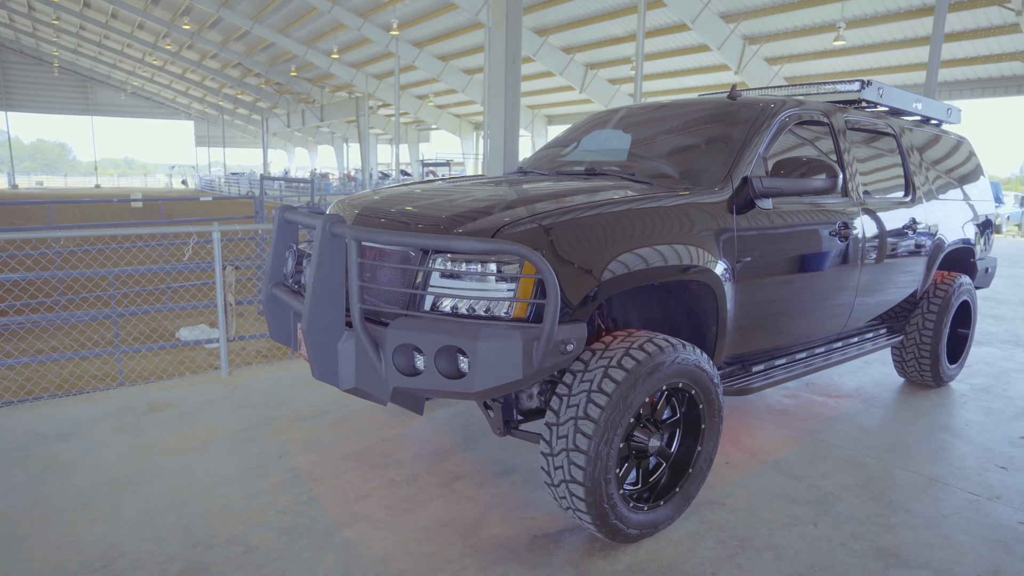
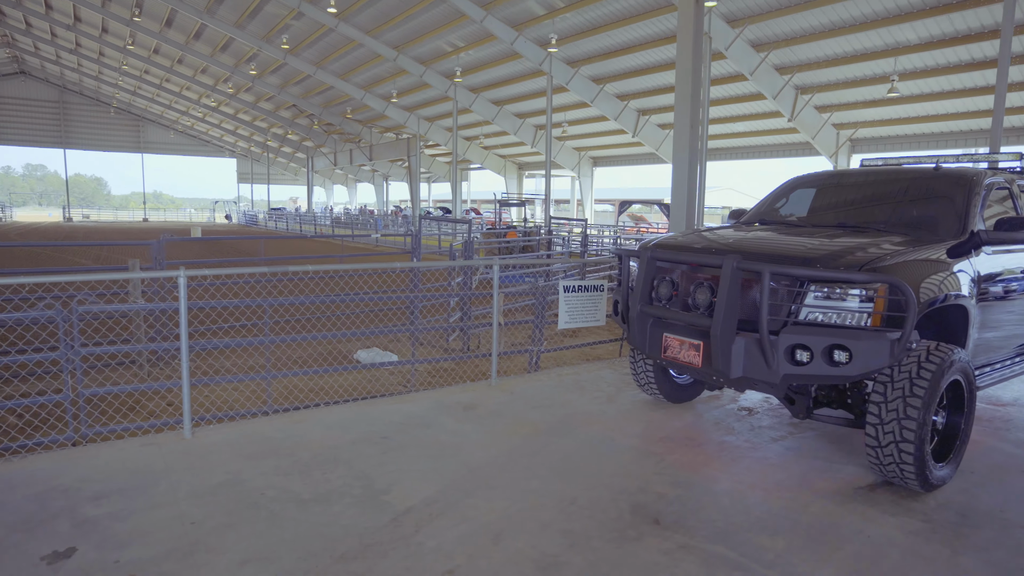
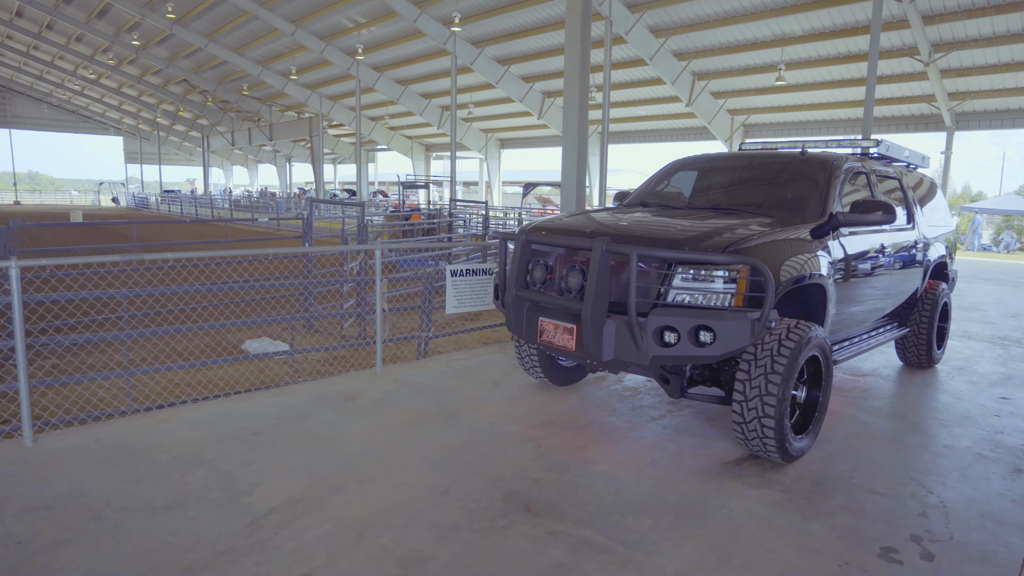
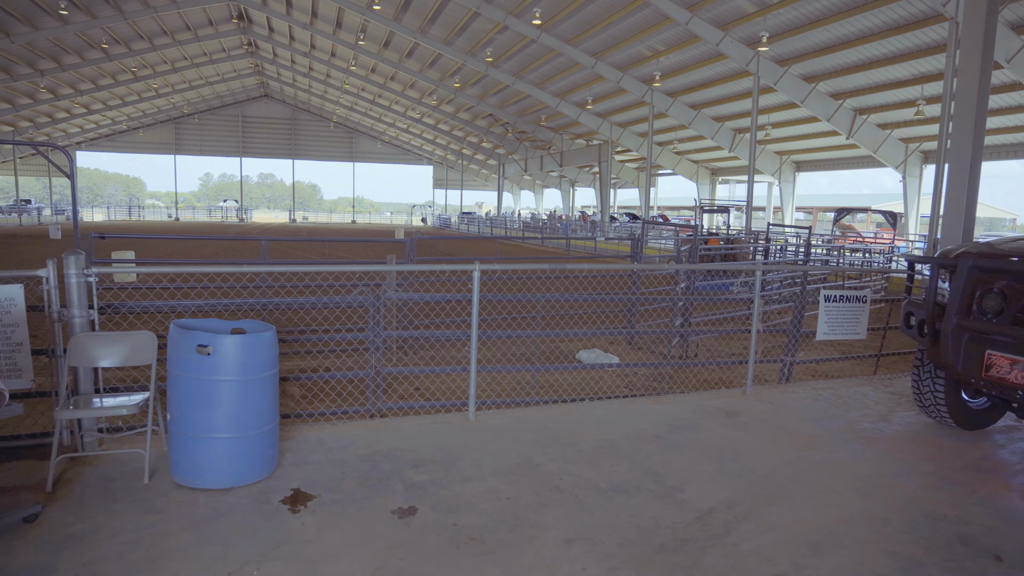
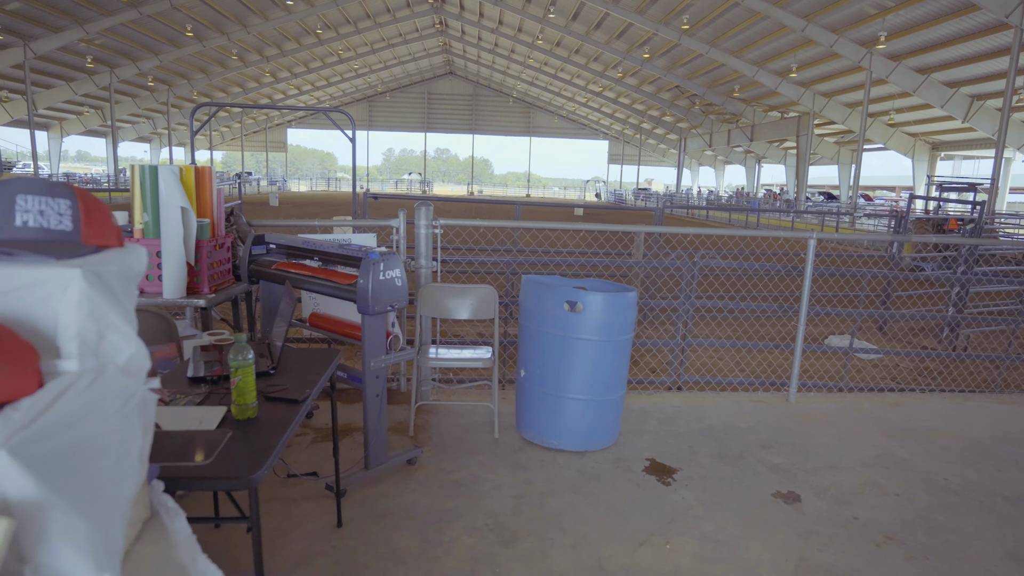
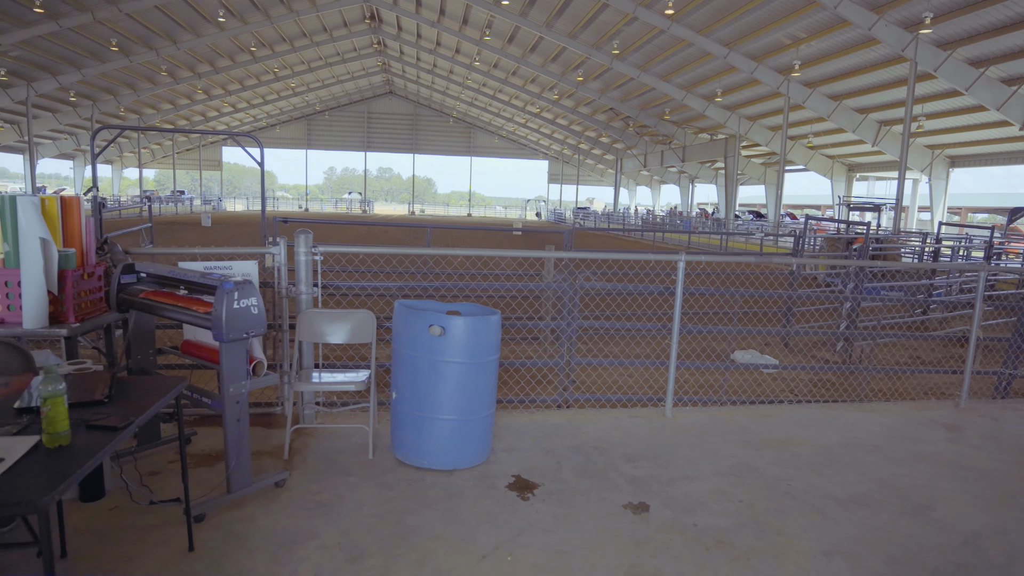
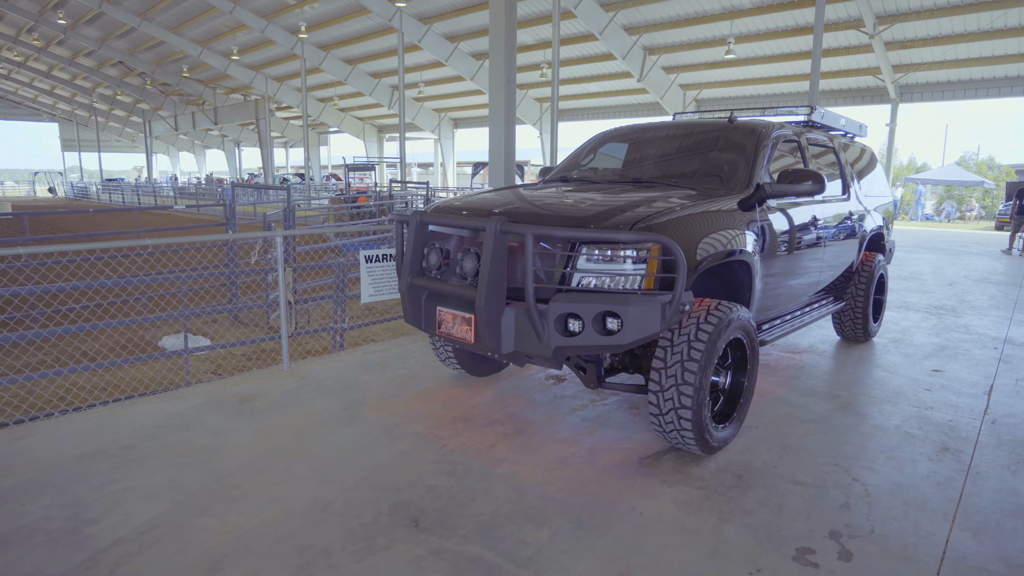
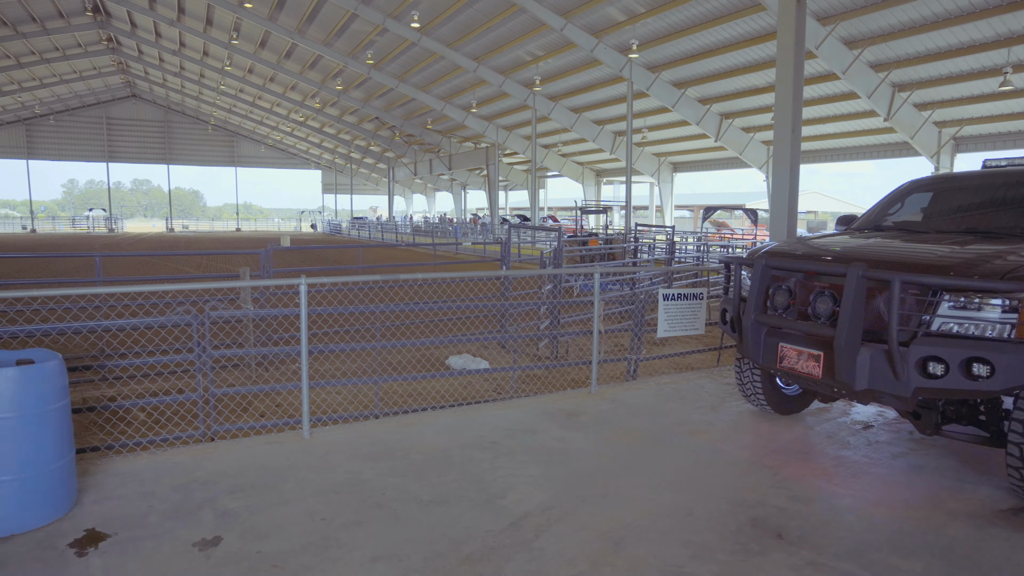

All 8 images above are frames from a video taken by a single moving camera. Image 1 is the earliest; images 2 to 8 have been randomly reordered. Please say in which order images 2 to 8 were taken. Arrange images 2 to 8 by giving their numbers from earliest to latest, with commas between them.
7, 3, 2, 8, 4, 6, 5
